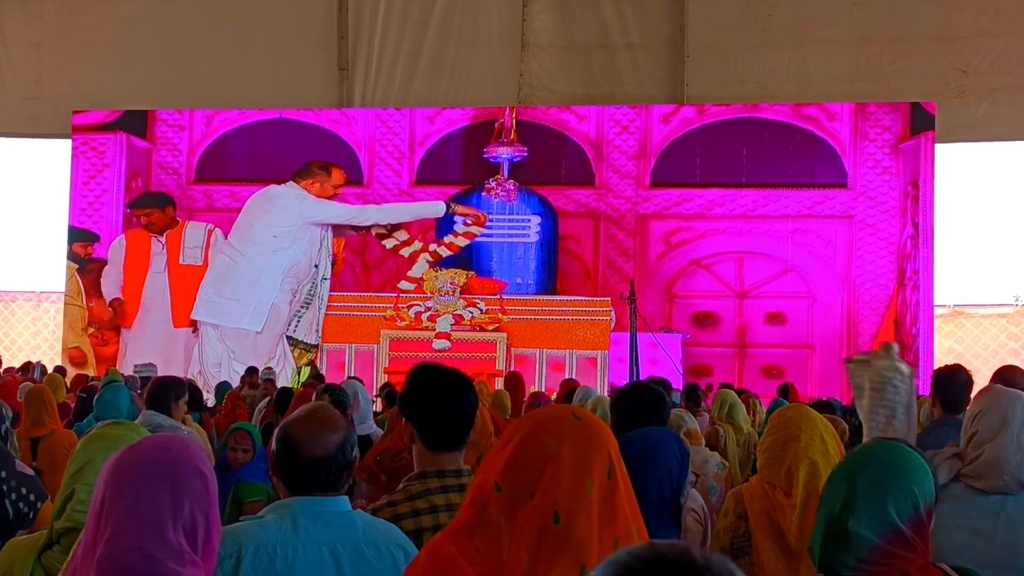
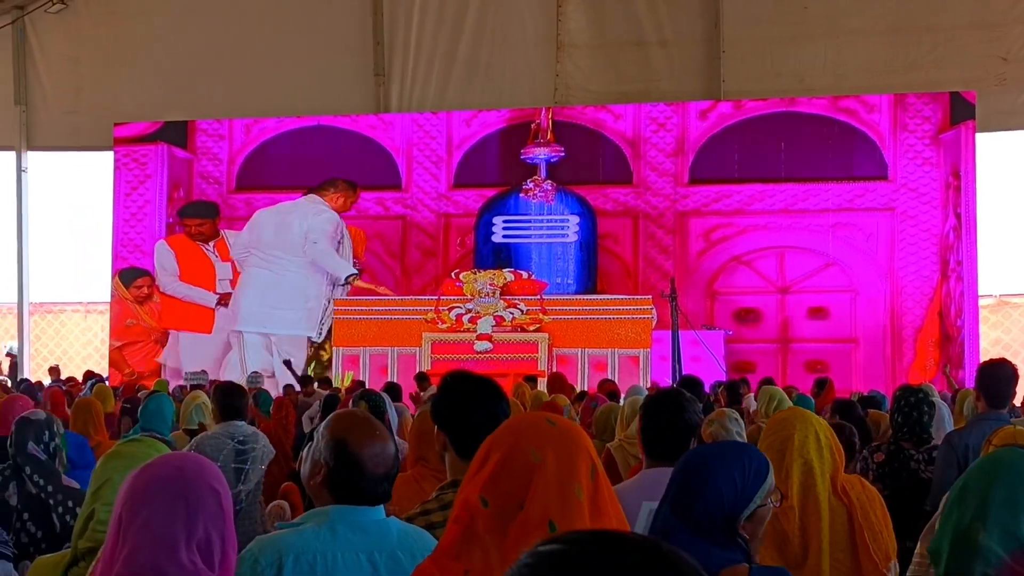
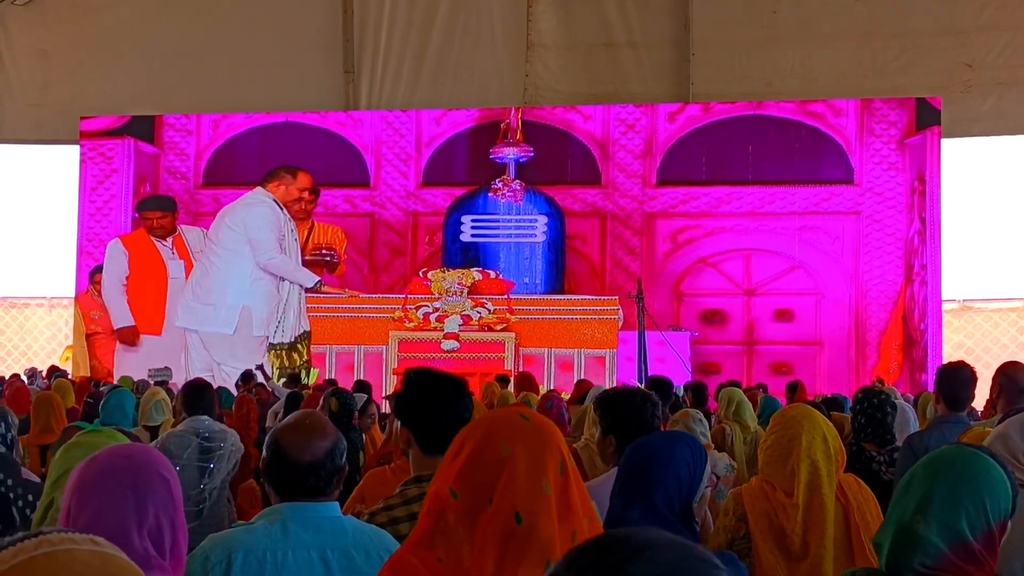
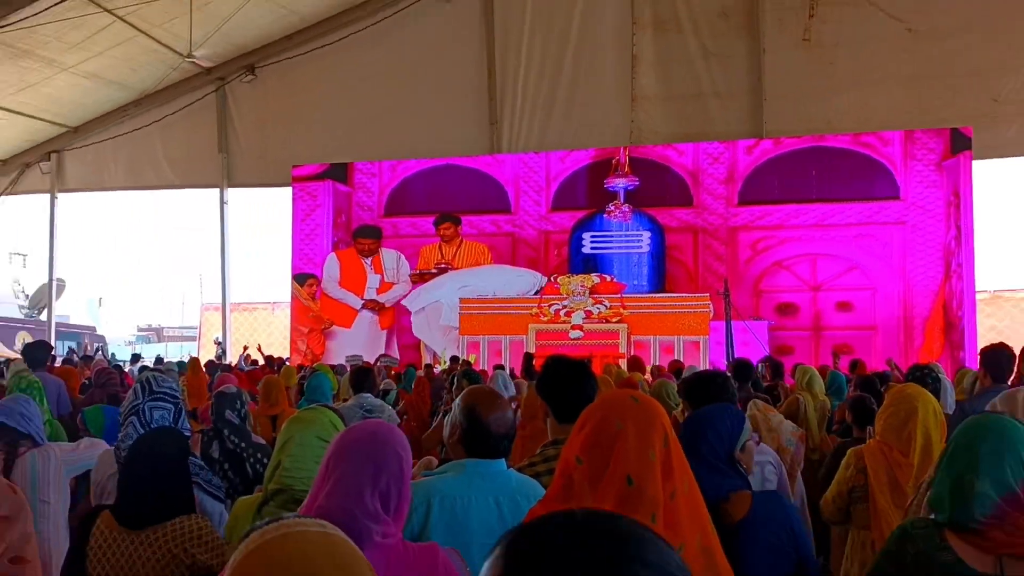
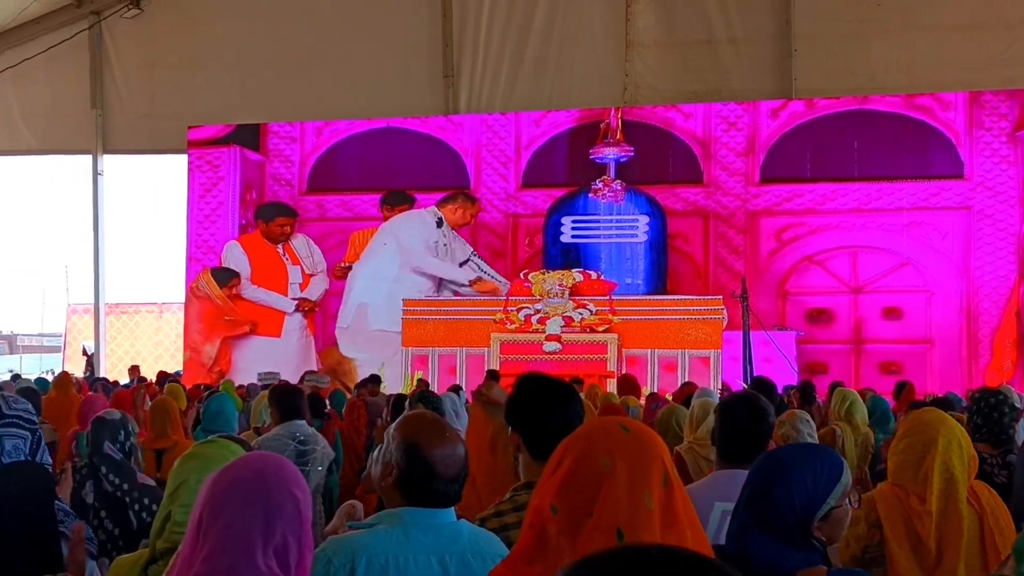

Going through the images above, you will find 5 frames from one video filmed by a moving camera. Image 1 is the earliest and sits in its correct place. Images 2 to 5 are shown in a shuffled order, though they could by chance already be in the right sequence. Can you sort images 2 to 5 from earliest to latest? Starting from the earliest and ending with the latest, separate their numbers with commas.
3, 2, 5, 4
